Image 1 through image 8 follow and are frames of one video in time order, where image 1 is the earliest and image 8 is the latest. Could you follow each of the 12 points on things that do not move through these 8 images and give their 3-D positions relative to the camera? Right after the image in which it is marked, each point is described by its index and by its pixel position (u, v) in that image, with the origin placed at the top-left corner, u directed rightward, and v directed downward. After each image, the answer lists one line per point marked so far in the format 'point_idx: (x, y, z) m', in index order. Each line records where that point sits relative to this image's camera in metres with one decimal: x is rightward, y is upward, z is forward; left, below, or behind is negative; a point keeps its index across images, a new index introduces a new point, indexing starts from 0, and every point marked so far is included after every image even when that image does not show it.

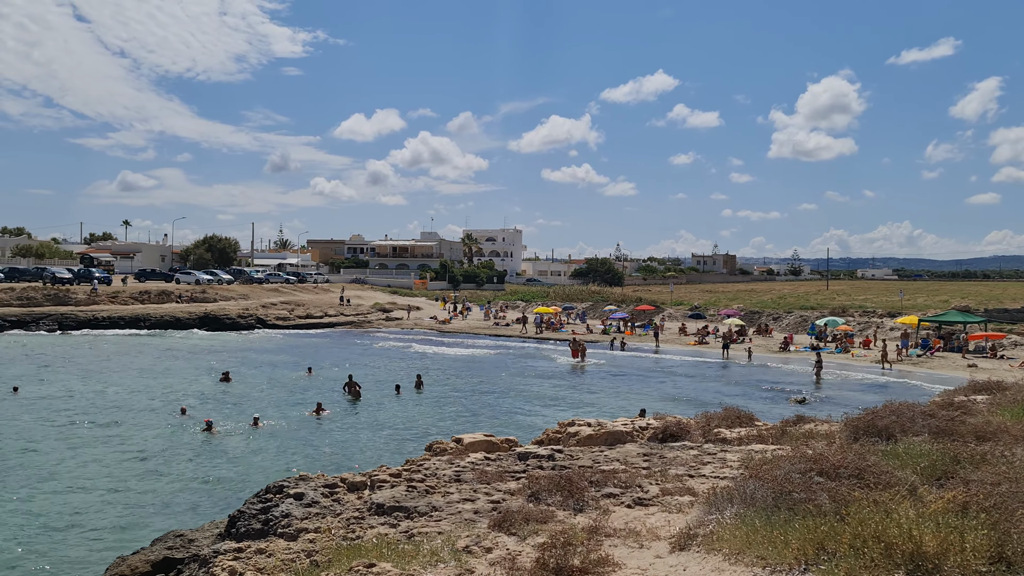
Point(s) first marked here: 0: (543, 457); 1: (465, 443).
0: (+0.4, -2.1, +8.0) m
1: (-0.7, -2.2, +8.9) m
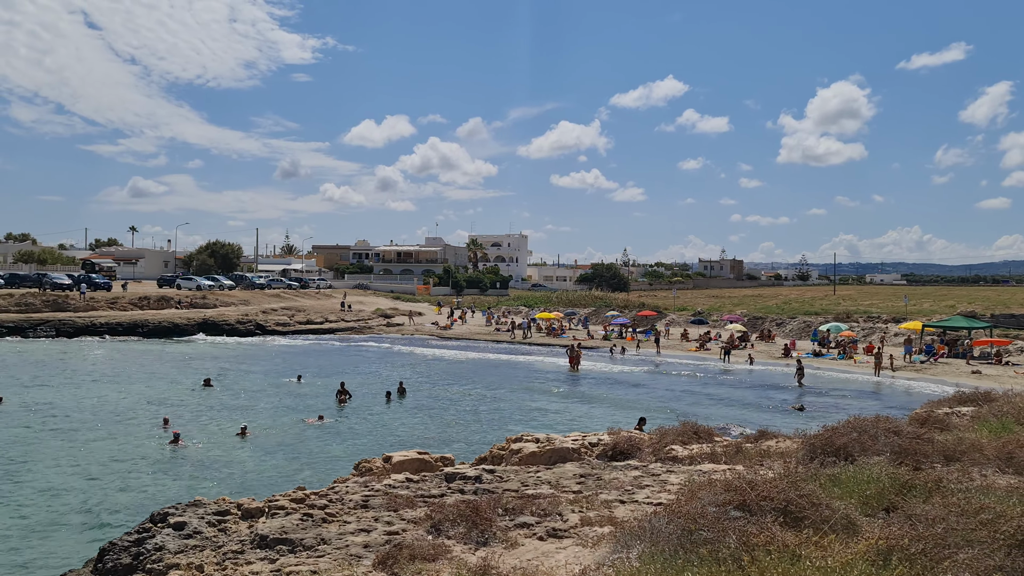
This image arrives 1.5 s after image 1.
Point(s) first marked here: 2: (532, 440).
0: (-0.5, -2.2, +7.3) m
1: (-1.5, -2.2, +8.2) m
2: (+0.3, -2.2, +9.3) m
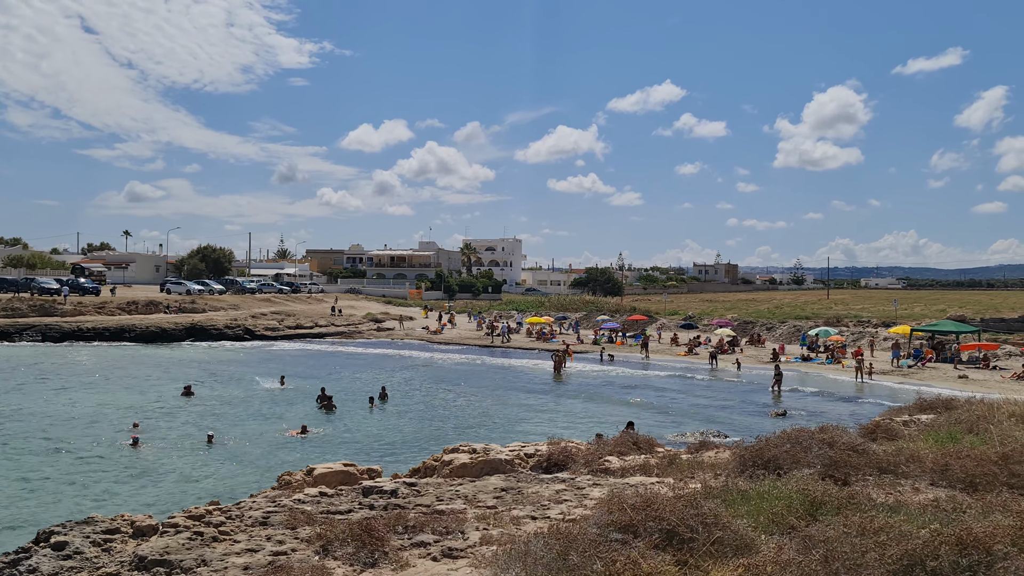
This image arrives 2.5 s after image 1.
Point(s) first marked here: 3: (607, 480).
0: (-1.4, -2.3, +7.0) m
1: (-2.4, -2.3, +7.9) m
2: (-0.6, -2.3, +9.0) m
3: (+1.1, -2.2, +7.3) m
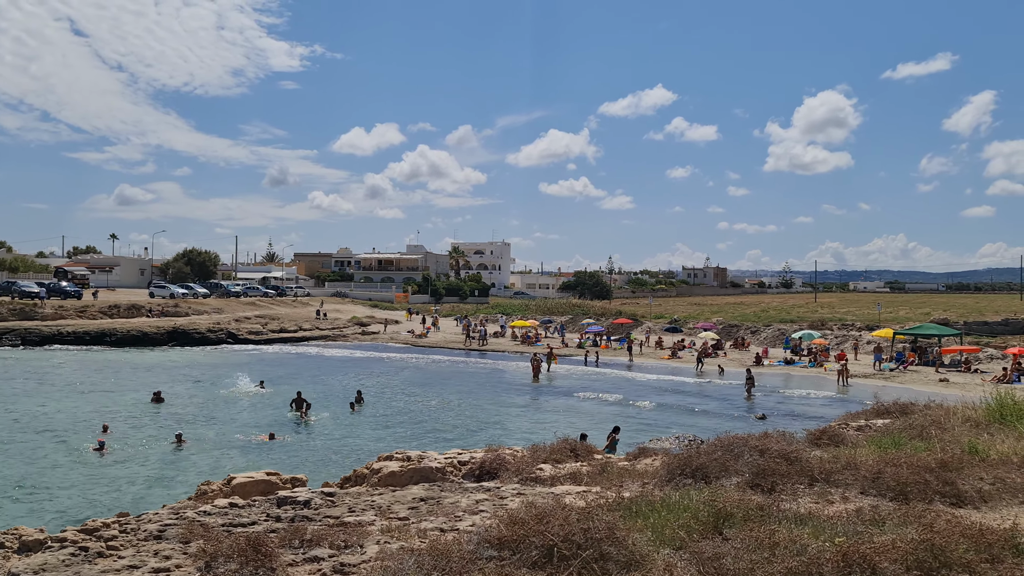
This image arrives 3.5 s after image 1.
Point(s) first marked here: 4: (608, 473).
0: (-2.2, -2.3, +6.7) m
1: (-3.3, -2.3, +7.6) m
2: (-1.5, -2.3, +8.7) m
3: (+0.2, -2.2, +7.1) m
4: (+1.1, -2.1, +7.4) m
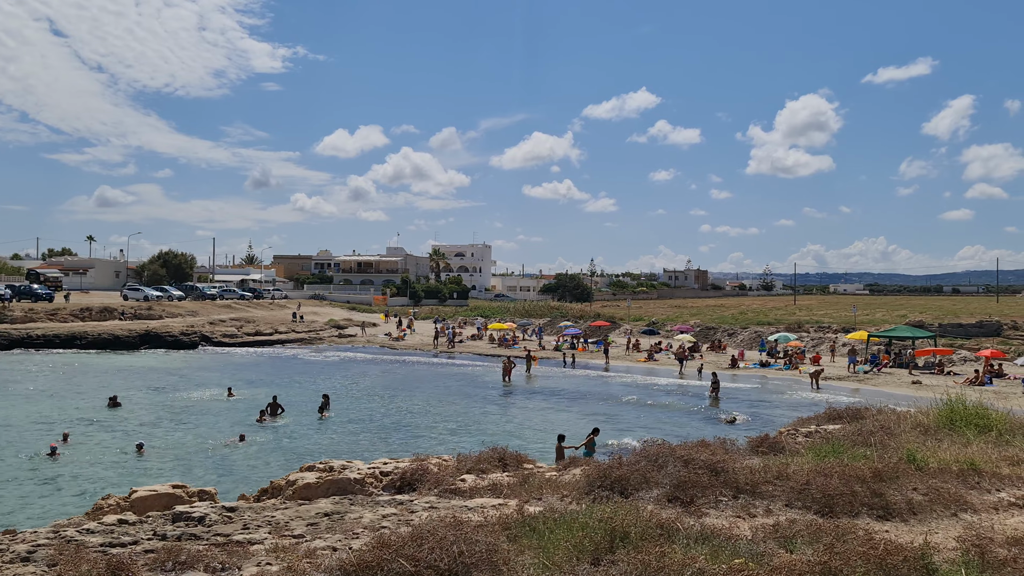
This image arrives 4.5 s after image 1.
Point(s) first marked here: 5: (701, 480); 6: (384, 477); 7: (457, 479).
0: (-3.1, -2.3, +6.3) m
1: (-4.2, -2.3, +7.2) m
2: (-2.4, -2.3, +8.2) m
3: (-0.7, -2.2, +6.7) m
4: (+0.2, -2.1, +7.0) m
5: (+1.8, -1.9, +6.2) m
6: (-1.6, -2.3, +7.9) m
7: (-0.6, -2.2, +7.4) m
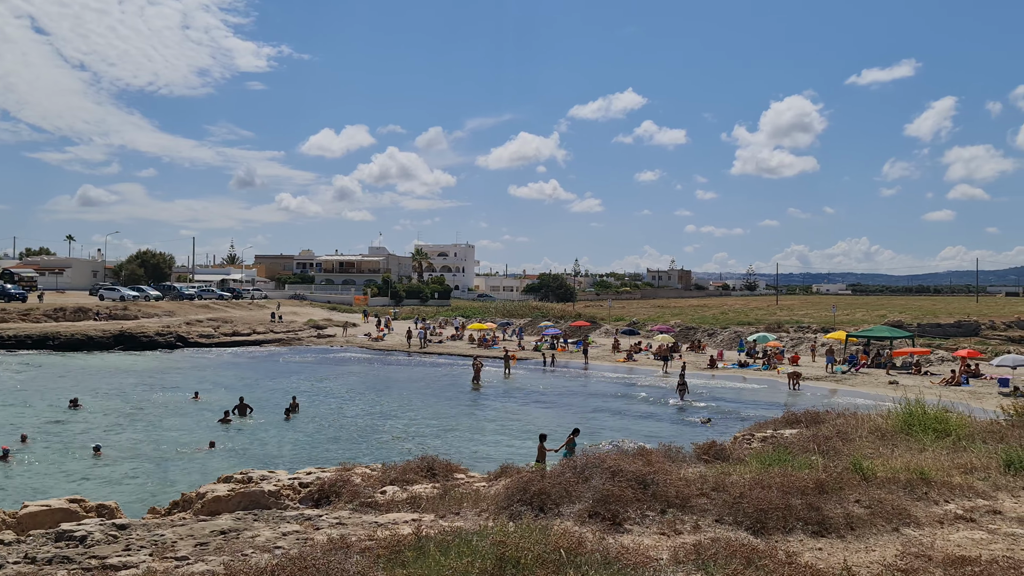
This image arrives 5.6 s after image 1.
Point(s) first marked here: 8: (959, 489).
0: (-3.9, -2.3, +5.7) m
1: (-5.0, -2.3, +6.6) m
2: (-3.2, -2.3, +7.7) m
3: (-1.5, -2.2, +6.2) m
4: (-0.6, -2.1, +6.5) m
5: (+1.0, -1.8, +5.7) m
6: (-2.4, -2.3, +7.4) m
7: (-1.4, -2.2, +6.9) m
8: (+4.5, -2.0, +6.5) m
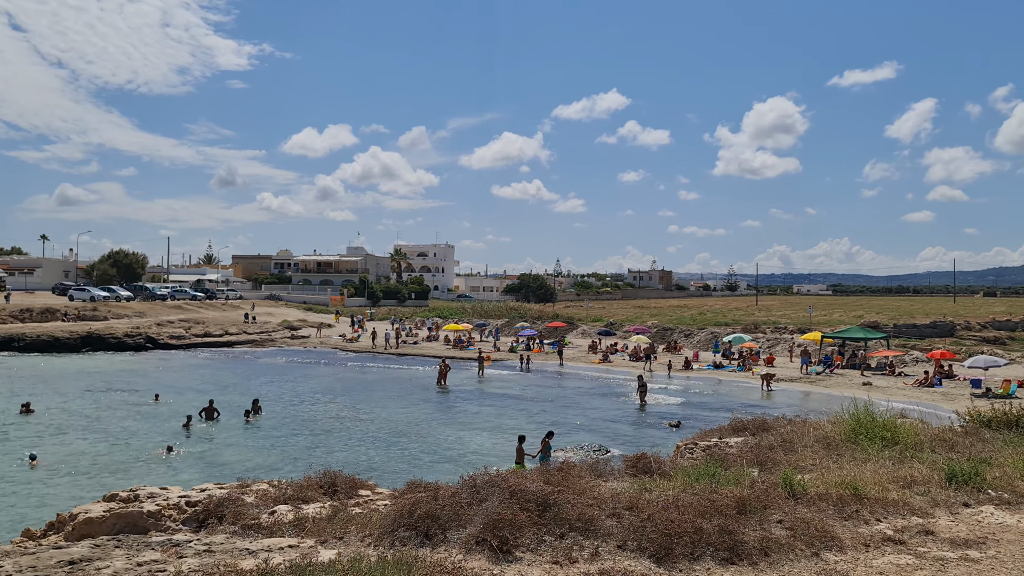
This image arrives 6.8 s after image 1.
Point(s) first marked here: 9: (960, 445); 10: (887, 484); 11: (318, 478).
0: (-4.9, -2.3, +5.1) m
1: (-6.0, -2.3, +5.9) m
2: (-4.2, -2.3, +7.1) m
3: (-2.4, -2.2, +5.6) m
4: (-1.6, -2.1, +5.9) m
5: (+0.1, -1.8, +5.2) m
6: (-3.4, -2.3, +6.7) m
7: (-2.4, -2.2, +6.3) m
8: (+3.6, -2.0, +6.0) m
9: (+6.0, -2.1, +8.6) m
10: (+3.8, -2.0, +6.6) m
11: (-2.2, -2.1, +7.3) m
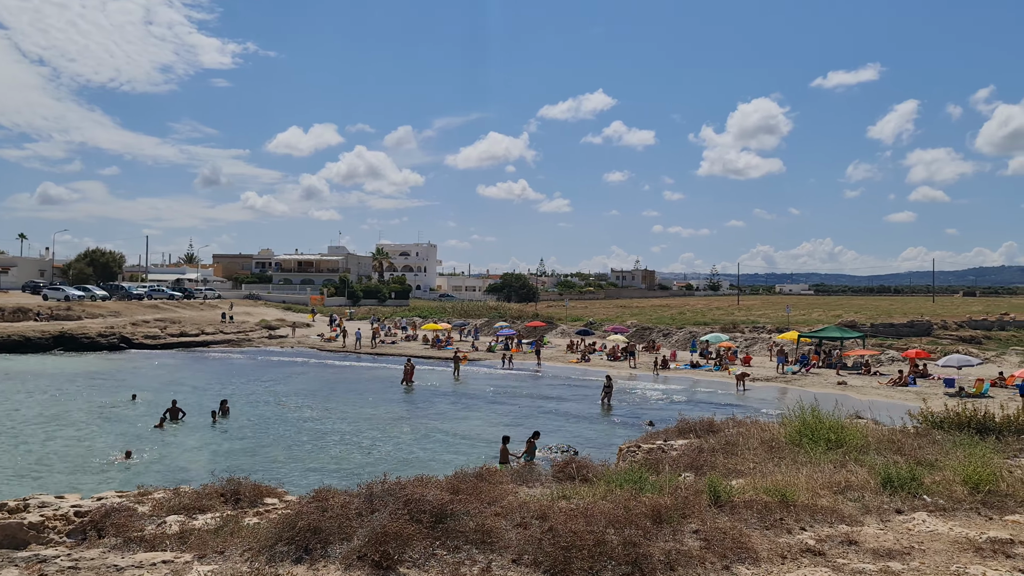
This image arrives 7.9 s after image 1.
0: (-5.7, -2.2, +4.6) m
1: (-6.8, -2.3, +5.4) m
2: (-5.1, -2.3, +6.6) m
3: (-3.2, -2.2, +5.1) m
4: (-2.4, -2.1, +5.5) m
5: (-0.7, -1.8, +4.8) m
6: (-4.2, -2.2, +6.3) m
7: (-3.2, -2.1, +5.9) m
8: (+2.7, -2.0, +5.7) m
9: (+5.1, -2.0, +8.3) m
10: (+3.0, -2.0, +6.3) m
11: (-3.0, -2.1, +6.8) m
